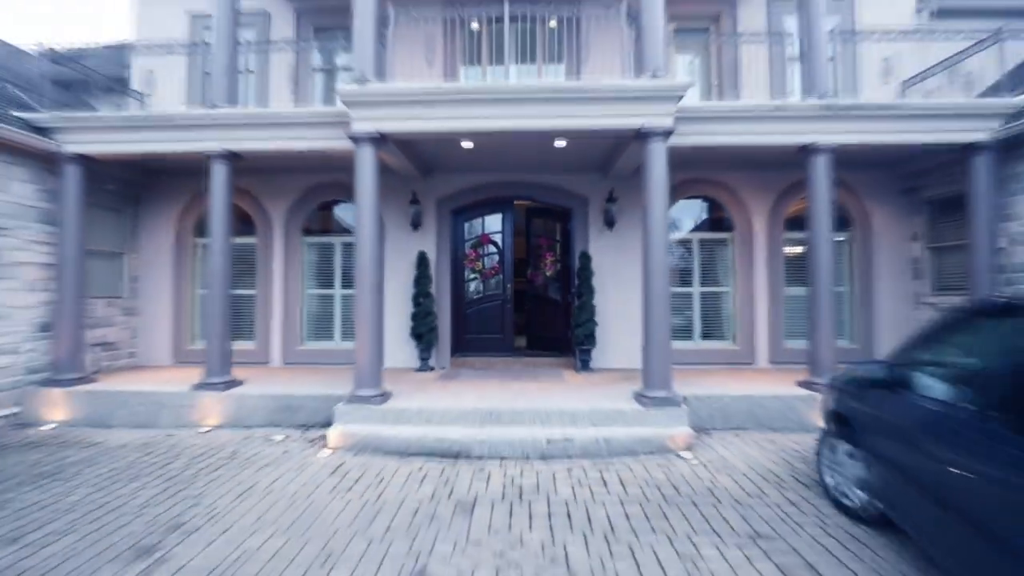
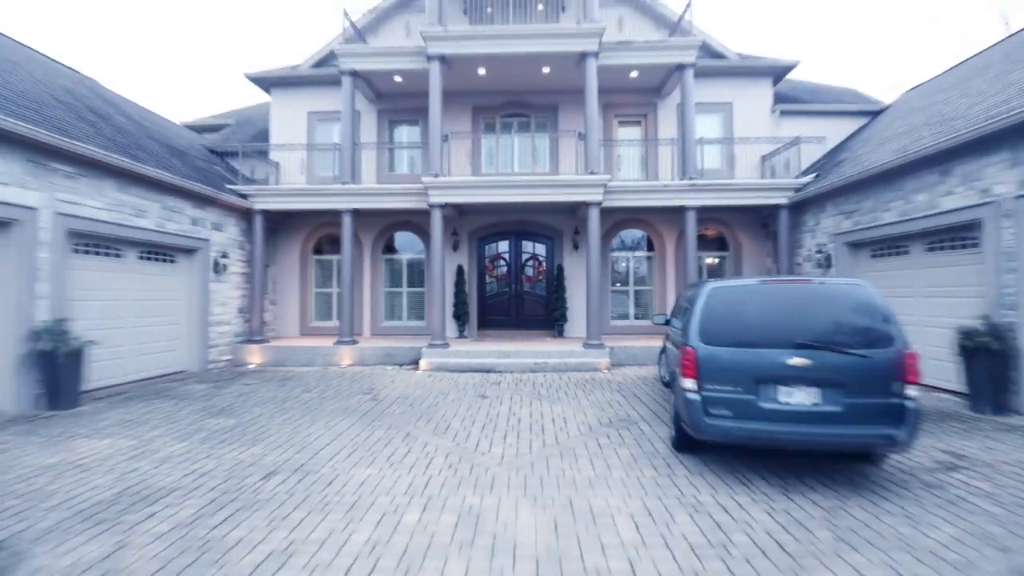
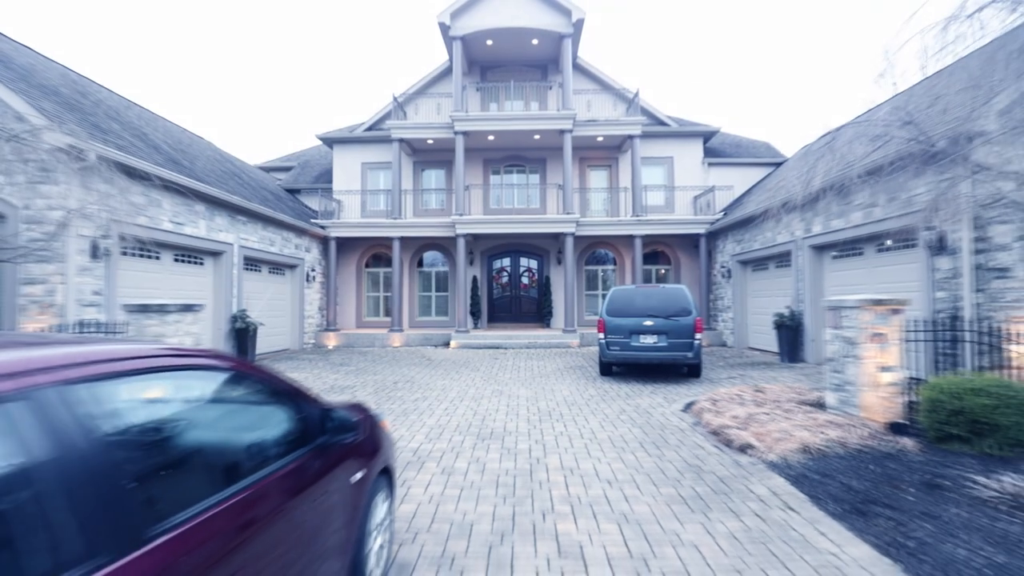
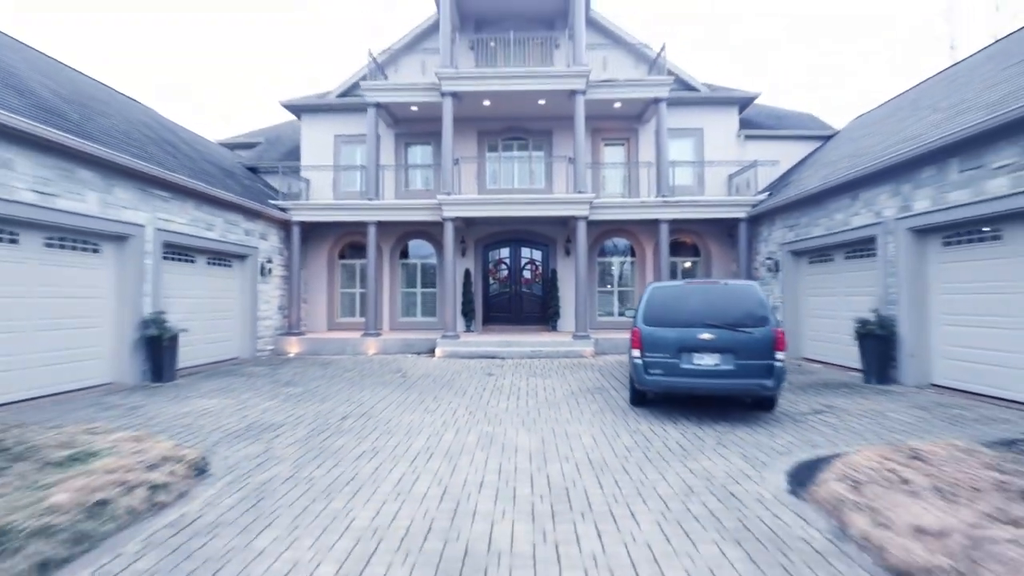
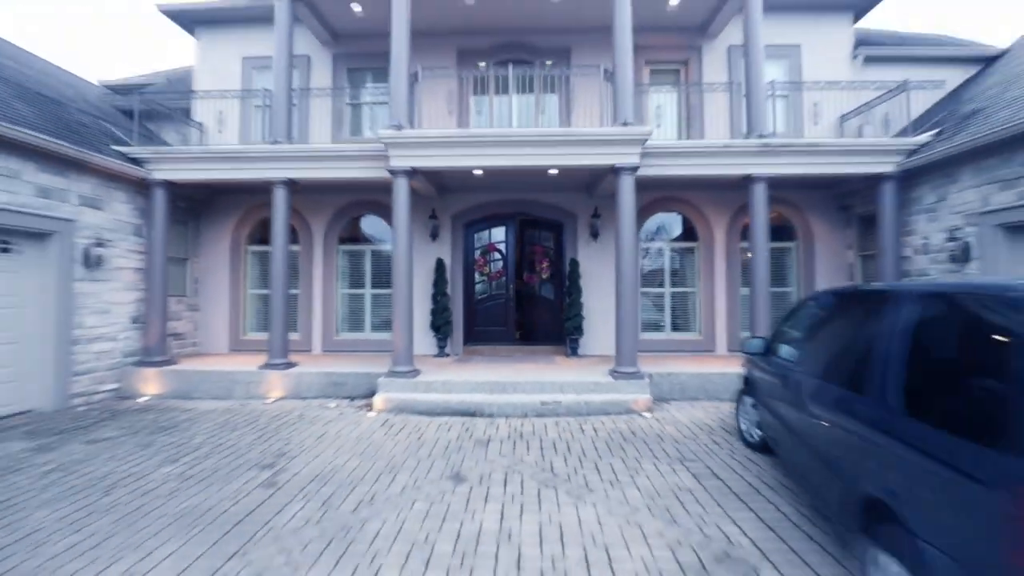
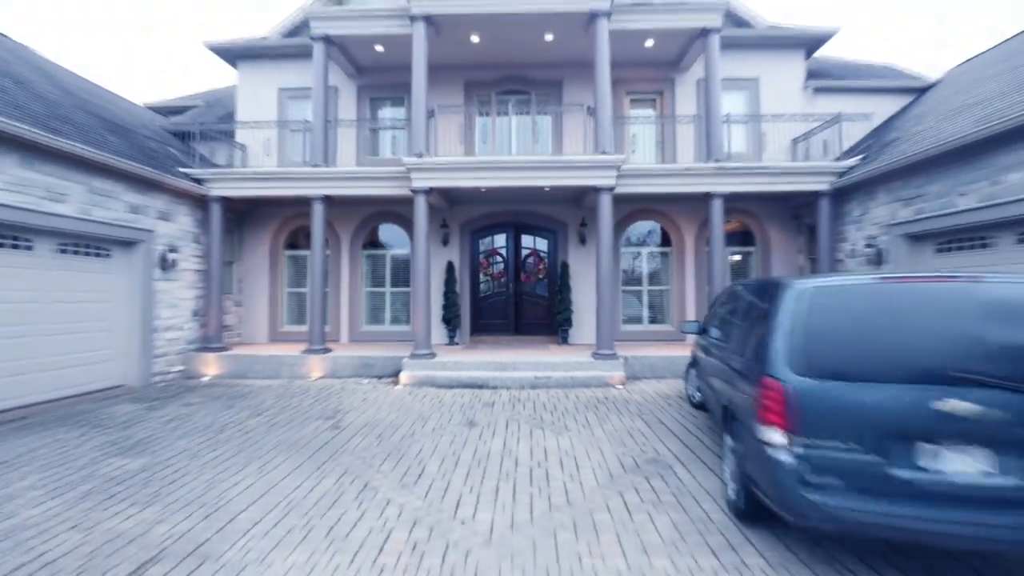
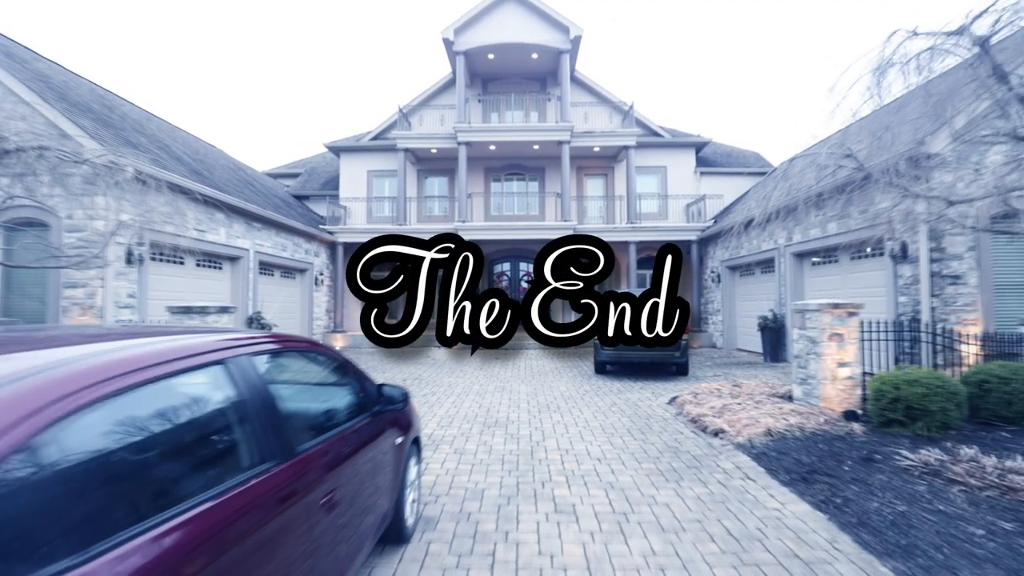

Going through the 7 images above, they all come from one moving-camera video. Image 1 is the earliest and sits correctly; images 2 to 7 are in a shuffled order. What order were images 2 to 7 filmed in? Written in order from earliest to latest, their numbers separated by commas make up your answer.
5, 6, 2, 4, 3, 7
